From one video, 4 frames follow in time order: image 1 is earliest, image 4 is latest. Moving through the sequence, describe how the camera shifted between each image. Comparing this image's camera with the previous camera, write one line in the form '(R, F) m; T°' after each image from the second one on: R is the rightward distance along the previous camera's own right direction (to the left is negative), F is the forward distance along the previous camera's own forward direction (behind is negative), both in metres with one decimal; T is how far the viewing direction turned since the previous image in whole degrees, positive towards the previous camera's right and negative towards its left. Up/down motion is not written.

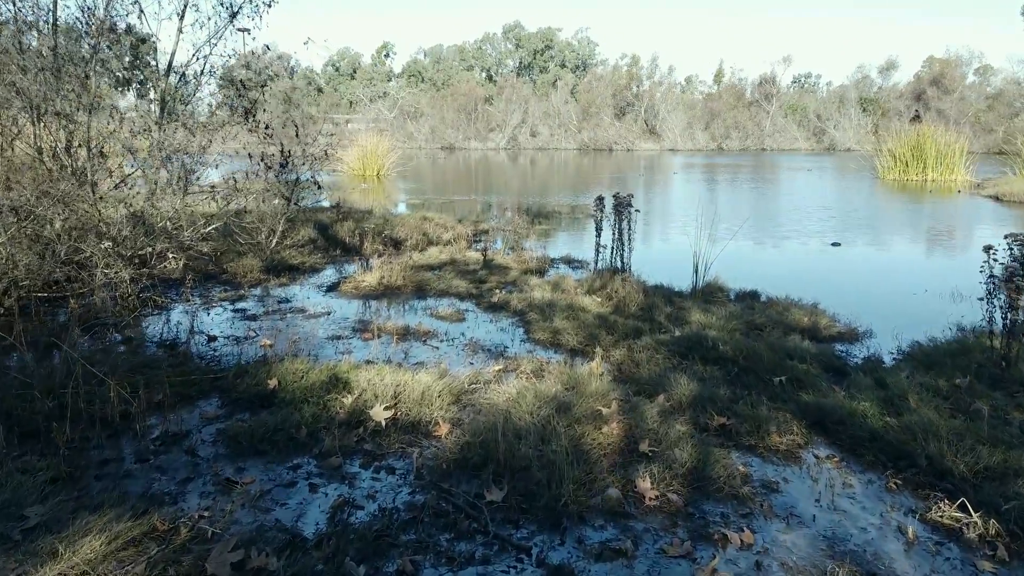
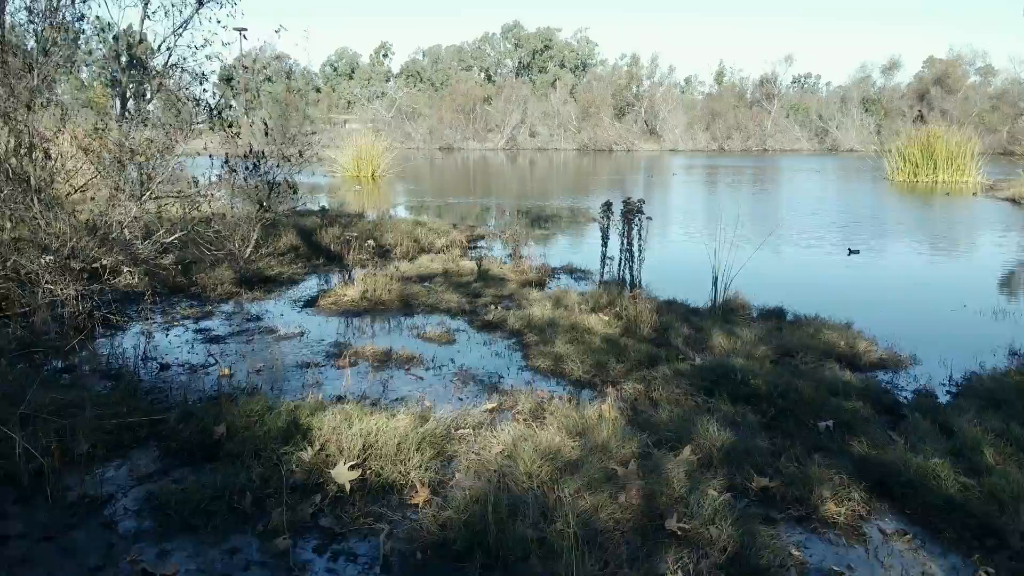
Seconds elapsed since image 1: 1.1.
(0.0, +0.8) m; 0°
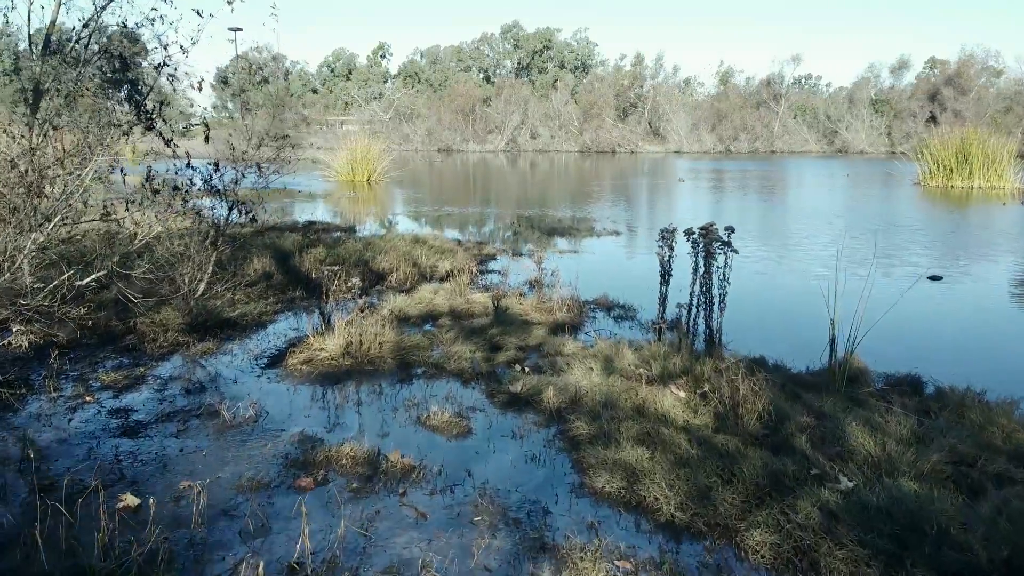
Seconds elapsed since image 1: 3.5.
(-0.3, +1.8) m; 0°
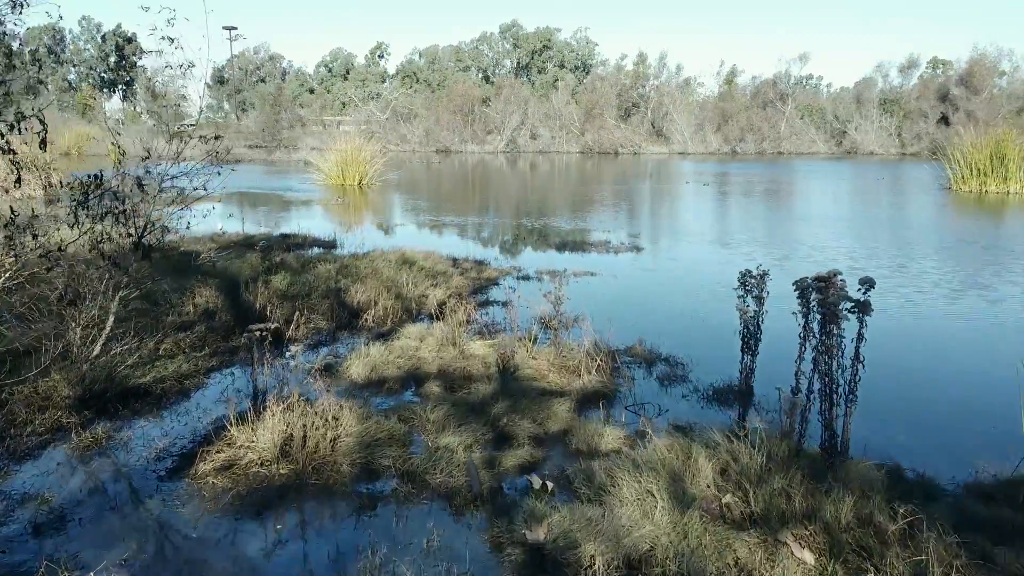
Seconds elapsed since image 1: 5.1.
(-0.1, +1.8) m; 0°
